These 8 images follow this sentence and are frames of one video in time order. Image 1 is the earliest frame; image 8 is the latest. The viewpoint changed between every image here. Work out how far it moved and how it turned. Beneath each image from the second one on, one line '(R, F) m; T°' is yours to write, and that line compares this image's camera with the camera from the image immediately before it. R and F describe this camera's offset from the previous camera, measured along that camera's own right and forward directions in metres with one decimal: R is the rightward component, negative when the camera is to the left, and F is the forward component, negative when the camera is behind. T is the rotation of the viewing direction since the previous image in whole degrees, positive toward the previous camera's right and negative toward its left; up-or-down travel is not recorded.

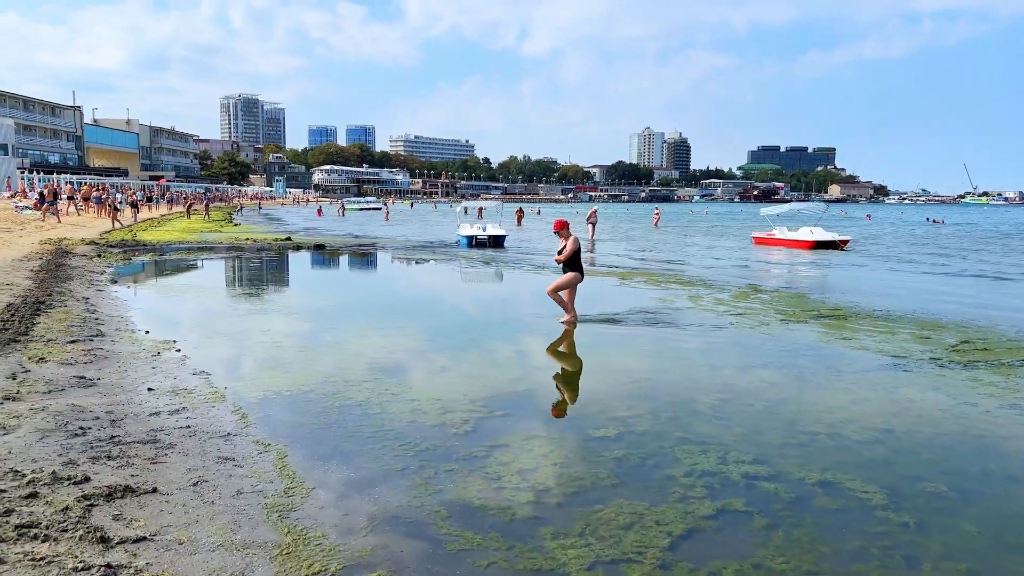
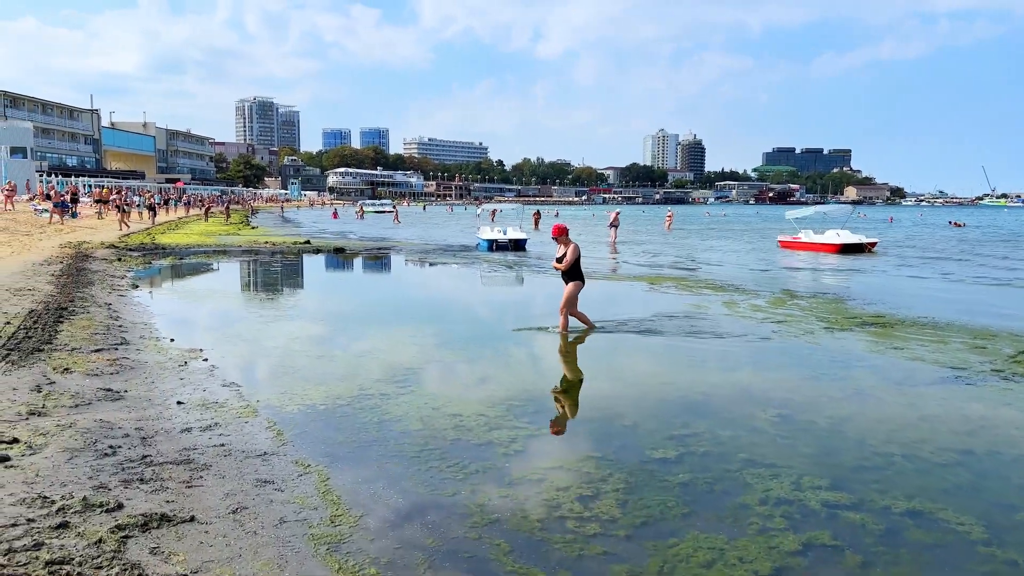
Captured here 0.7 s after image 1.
(-0.3, +0.4) m; -1°
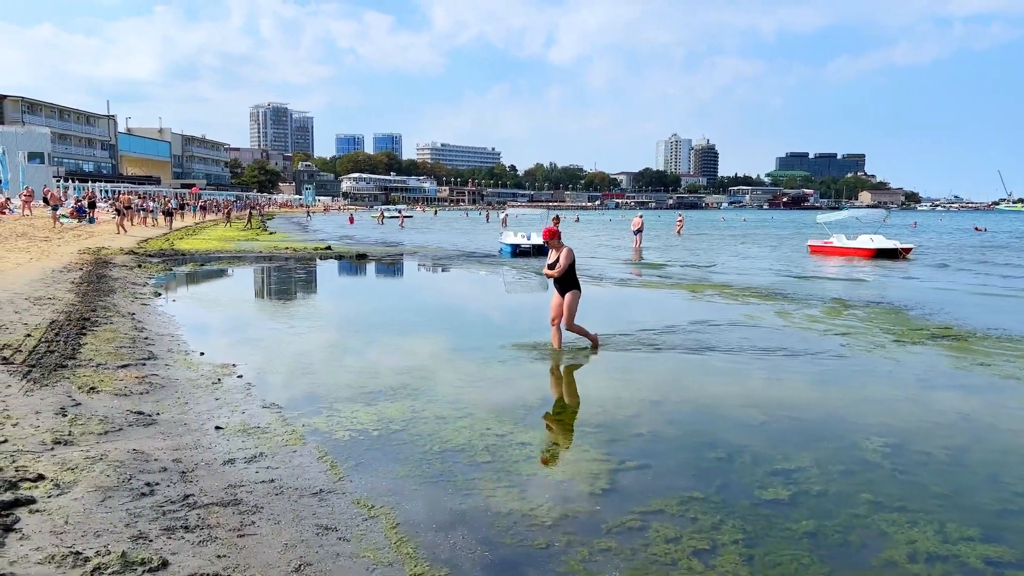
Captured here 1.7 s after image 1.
(-0.5, +0.7) m; -1°
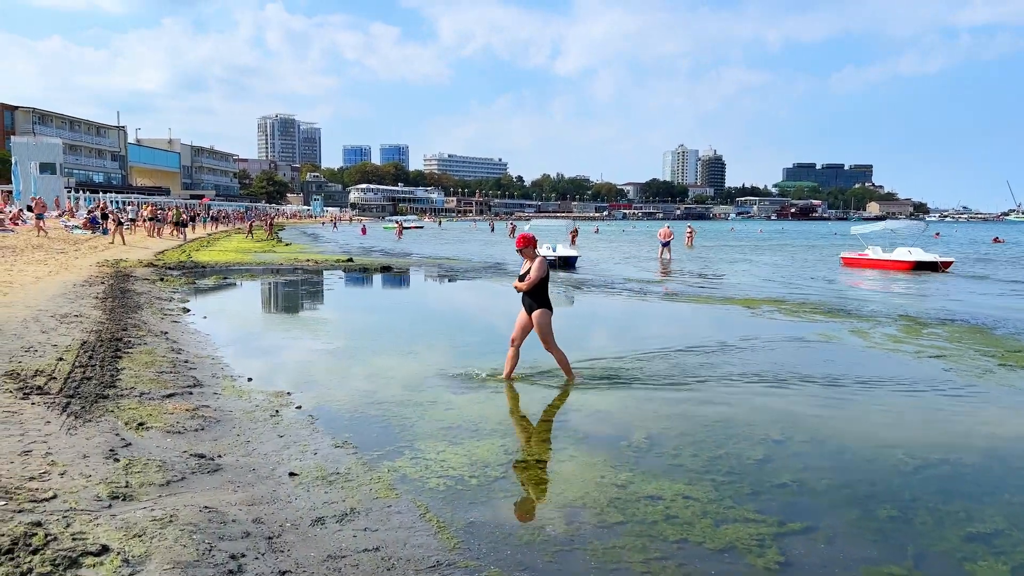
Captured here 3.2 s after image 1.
(-0.8, +0.9) m; 0°
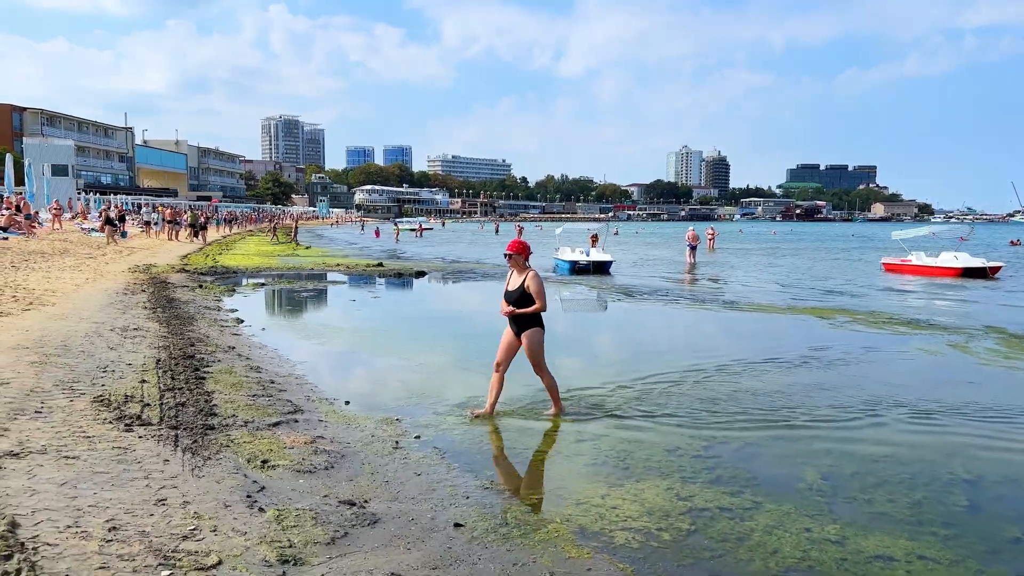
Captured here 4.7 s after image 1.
(-1.2, +0.7) m; 0°
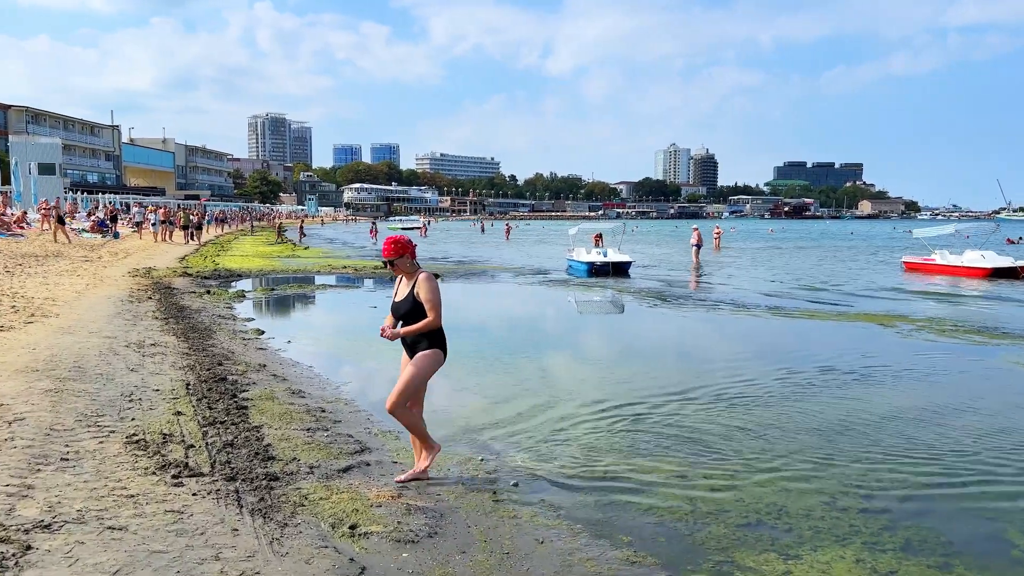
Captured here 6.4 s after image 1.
(-1.0, +1.2) m; +1°
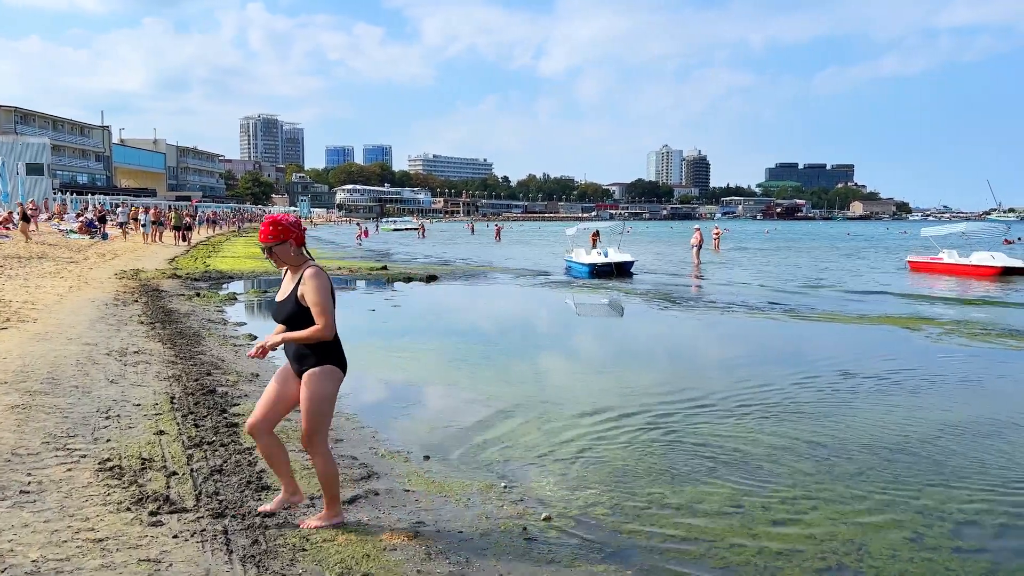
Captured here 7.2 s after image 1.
(-0.3, +0.8) m; +1°
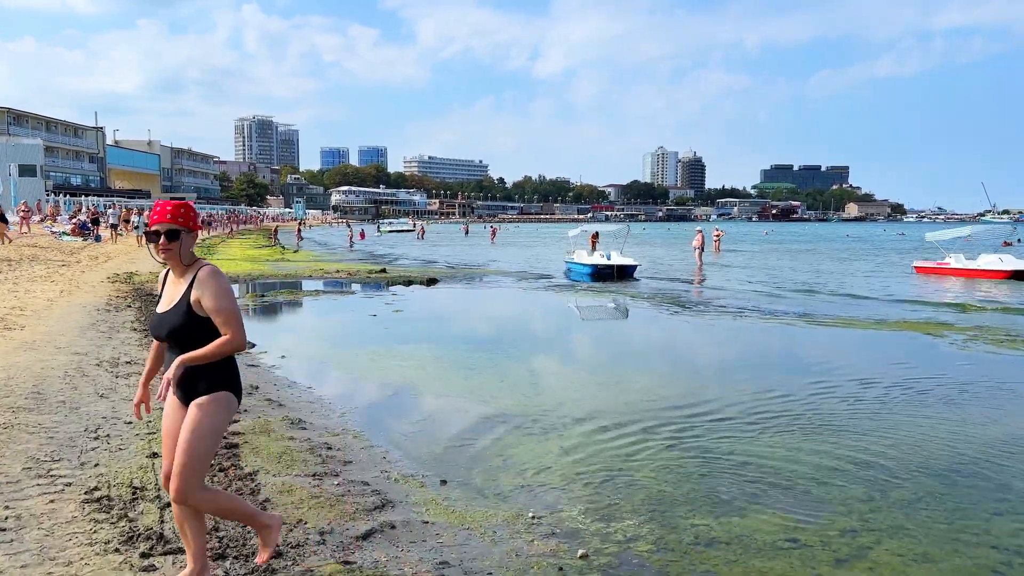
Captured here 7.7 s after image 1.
(-0.2, +0.5) m; 0°
